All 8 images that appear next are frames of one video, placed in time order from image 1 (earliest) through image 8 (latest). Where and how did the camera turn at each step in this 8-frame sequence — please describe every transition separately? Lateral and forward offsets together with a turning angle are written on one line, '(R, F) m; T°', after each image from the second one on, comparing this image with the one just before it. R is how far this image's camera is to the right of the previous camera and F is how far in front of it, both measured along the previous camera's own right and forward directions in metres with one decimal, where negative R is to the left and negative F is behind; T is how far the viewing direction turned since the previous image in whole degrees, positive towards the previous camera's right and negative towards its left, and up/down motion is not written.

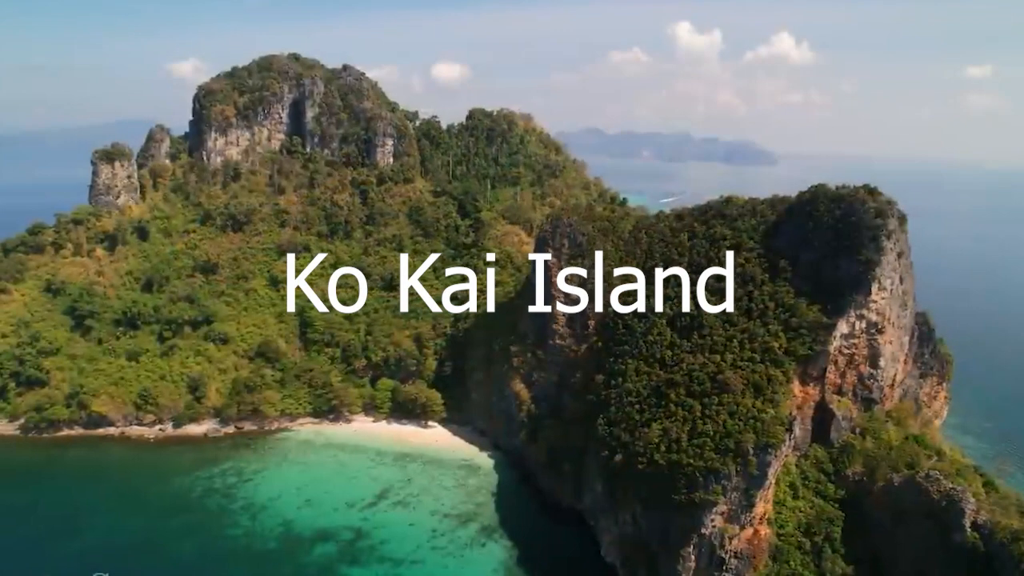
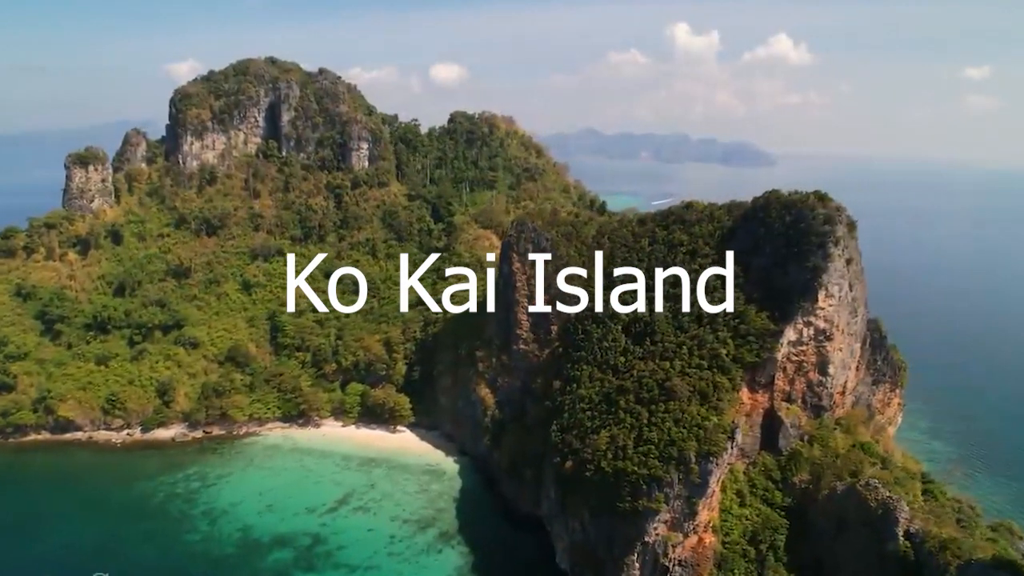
(+2.0, +0.1) m; 0°
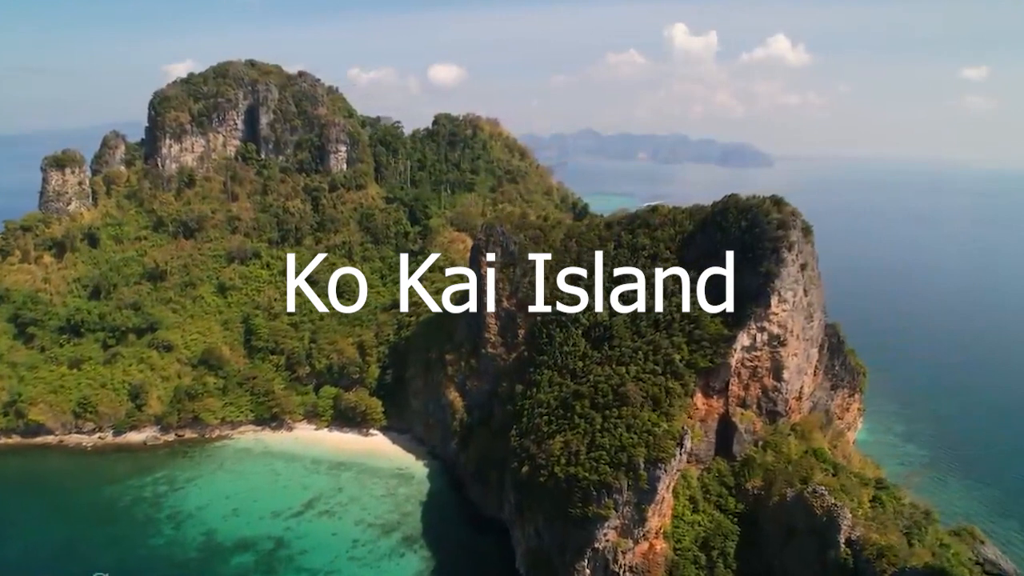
(+1.8, +0.1) m; 0°
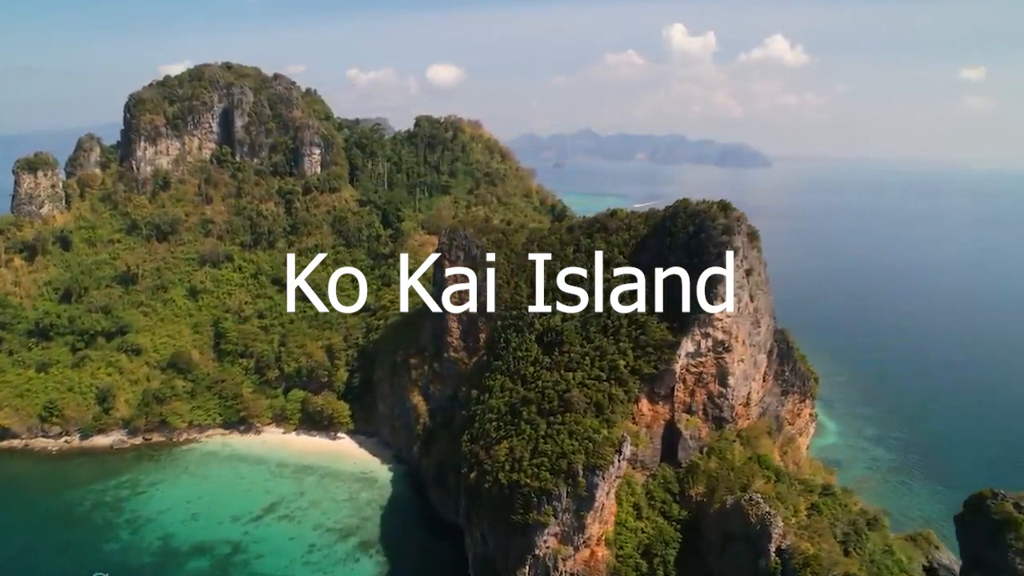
(+2.1, +0.1) m; 0°
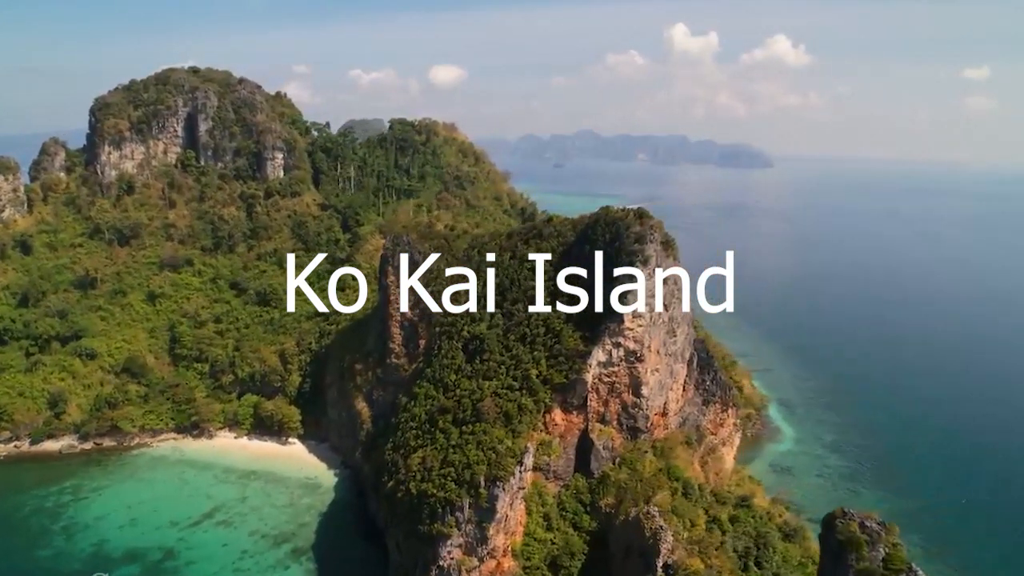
(+3.5, +0.1) m; -1°
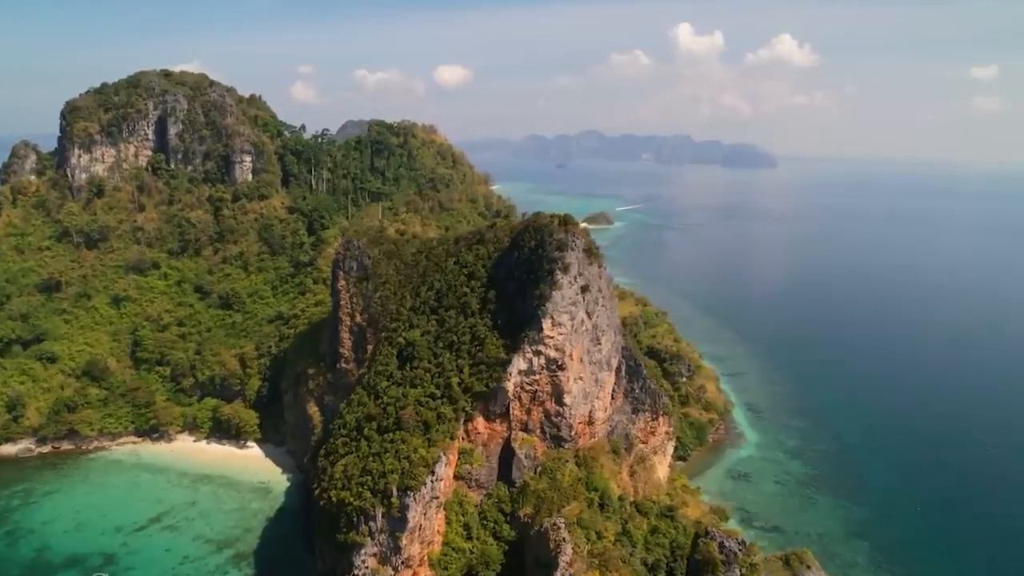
(+3.2, +0.2) m; -1°
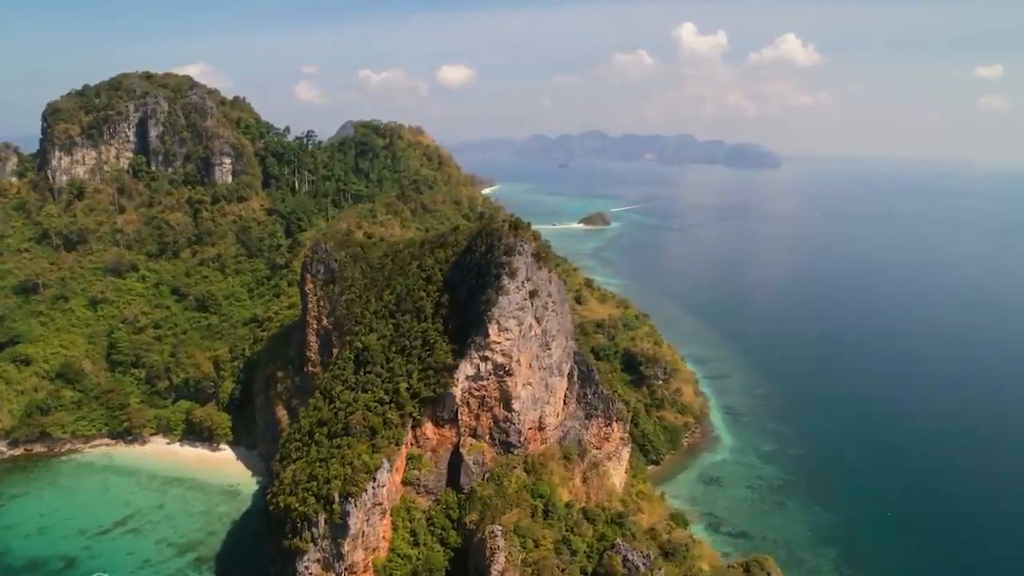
(+2.1, +0.2) m; -1°
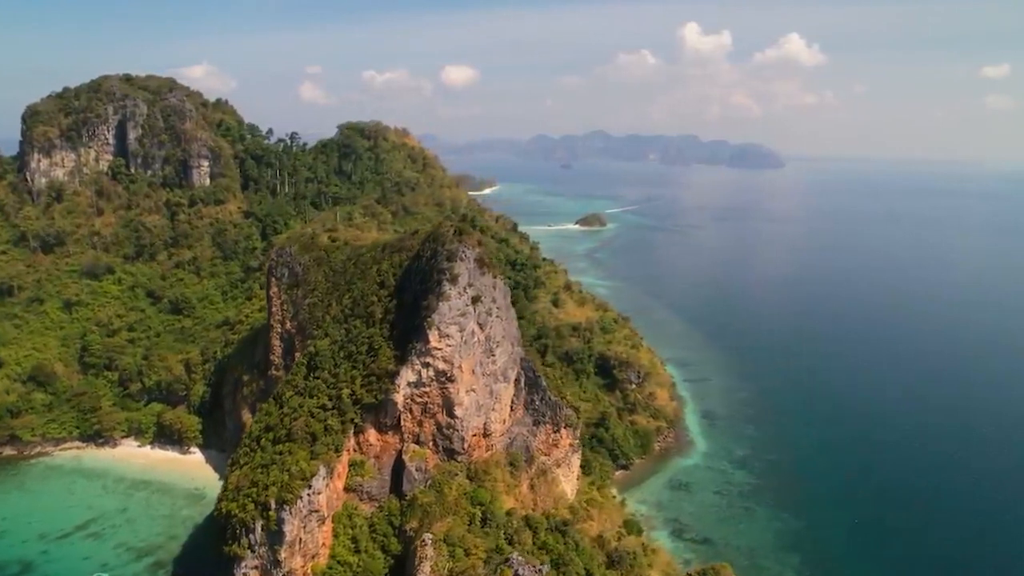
(+2.3, +0.2) m; -1°
